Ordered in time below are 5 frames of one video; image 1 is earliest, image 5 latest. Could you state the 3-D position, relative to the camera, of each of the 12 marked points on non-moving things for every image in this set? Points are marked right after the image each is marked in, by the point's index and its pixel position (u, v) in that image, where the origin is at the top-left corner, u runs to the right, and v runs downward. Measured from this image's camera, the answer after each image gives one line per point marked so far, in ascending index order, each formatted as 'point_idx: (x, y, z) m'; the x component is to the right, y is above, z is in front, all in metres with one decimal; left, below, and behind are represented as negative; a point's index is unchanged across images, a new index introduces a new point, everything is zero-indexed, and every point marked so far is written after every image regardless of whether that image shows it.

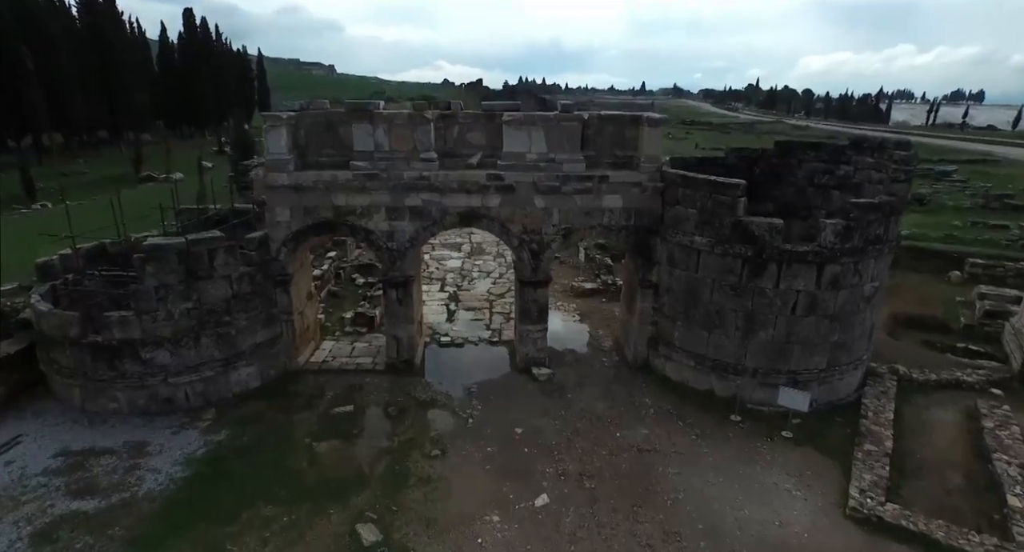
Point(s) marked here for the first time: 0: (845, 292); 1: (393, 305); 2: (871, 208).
0: (+4.8, -0.2, +7.6) m
1: (-2.0, -0.5, +8.9) m
2: (+5.0, +1.0, +7.4) m
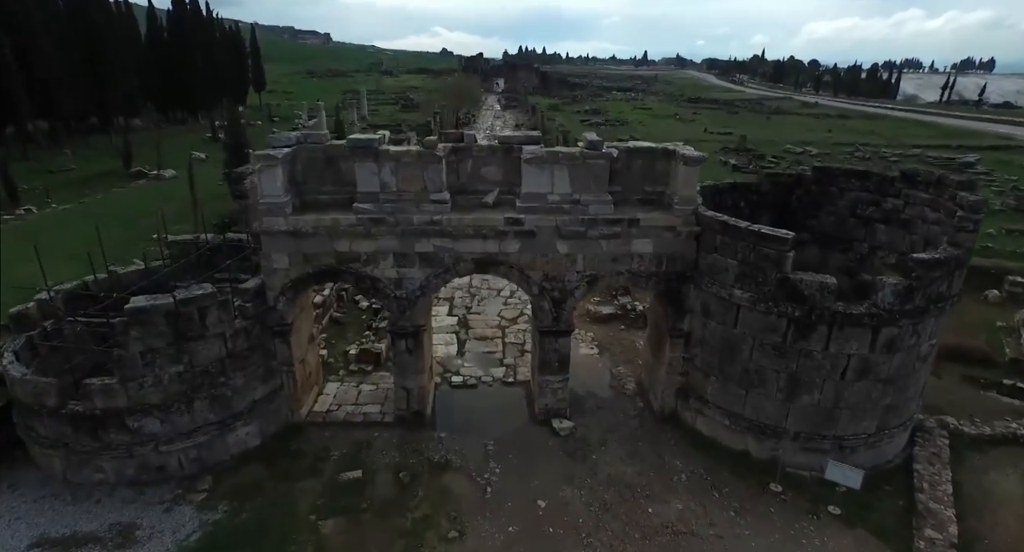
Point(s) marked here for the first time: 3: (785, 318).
0: (+5.1, -1.0, +6.9) m
1: (-1.7, -1.2, +8.3) m
2: (+5.3, +0.1, +6.6) m
3: (+3.6, -0.5, +7.0) m
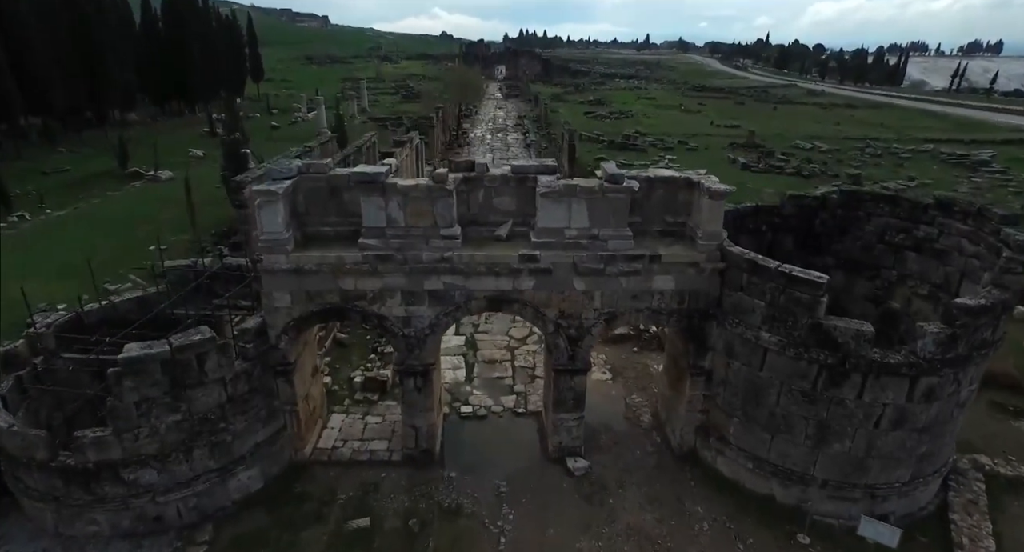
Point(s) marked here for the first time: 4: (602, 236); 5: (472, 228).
0: (+5.3, -1.6, +6.5) m
1: (-1.5, -1.8, +7.9) m
2: (+5.5, -0.4, +6.2) m
3: (+3.8, -1.1, +6.6) m
4: (+1.2, +0.6, +7.2) m
5: (-0.6, +0.7, +7.7) m
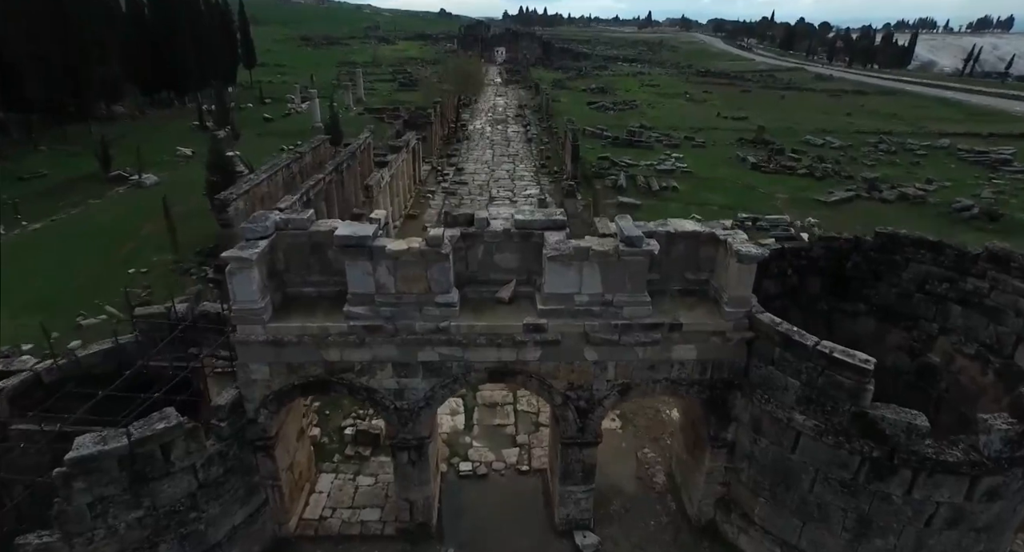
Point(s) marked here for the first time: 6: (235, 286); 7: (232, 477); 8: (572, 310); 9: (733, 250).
0: (+5.4, -2.5, +5.8) m
1: (-1.5, -2.6, +7.2) m
2: (+5.6, -1.3, +5.5) m
3: (+3.9, -2.0, +5.9) m
4: (+1.3, -0.3, +6.4) m
5: (-0.5, -0.1, +6.9) m
6: (-3.2, -0.1, +6.2) m
7: (-3.6, -2.6, +6.7) m
8: (+0.7, -0.4, +6.4) m
9: (+2.7, +0.3, +6.5) m
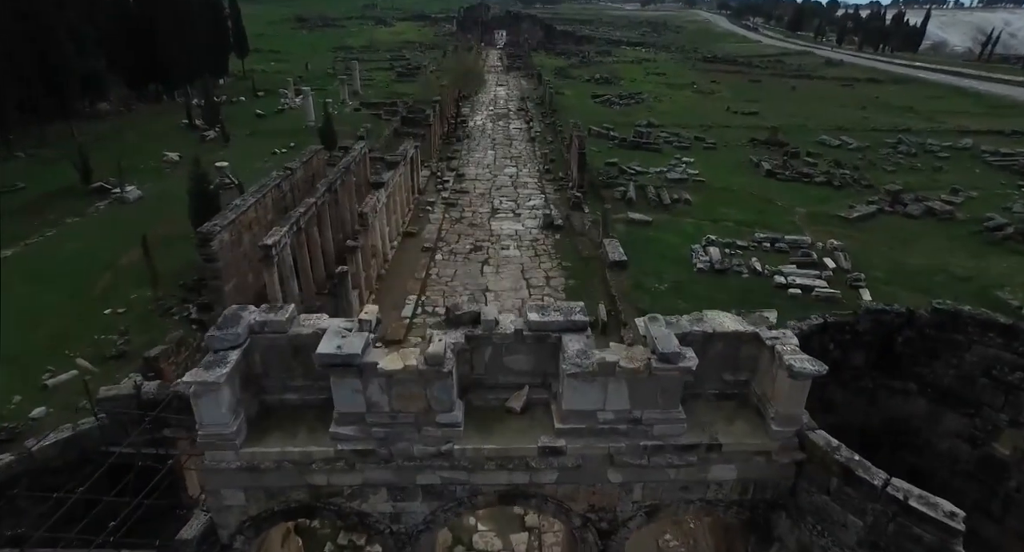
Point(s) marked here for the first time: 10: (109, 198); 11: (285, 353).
0: (+5.5, -3.7, +5.0) m
1: (-1.3, -3.8, +6.4) m
2: (+5.7, -2.6, +4.6) m
3: (+4.0, -3.2, +5.0) m
4: (+1.4, -1.5, +5.5) m
5: (-0.4, -1.3, +6.0) m
6: (-3.1, -1.3, +5.2) m
7: (-3.4, -3.8, +5.9) m
8: (+0.9, -1.6, +5.5) m
9: (+2.8, -0.9, +5.5) m
10: (-14.7, +2.8, +19.2) m
11: (-2.5, -0.9, +5.8) m
